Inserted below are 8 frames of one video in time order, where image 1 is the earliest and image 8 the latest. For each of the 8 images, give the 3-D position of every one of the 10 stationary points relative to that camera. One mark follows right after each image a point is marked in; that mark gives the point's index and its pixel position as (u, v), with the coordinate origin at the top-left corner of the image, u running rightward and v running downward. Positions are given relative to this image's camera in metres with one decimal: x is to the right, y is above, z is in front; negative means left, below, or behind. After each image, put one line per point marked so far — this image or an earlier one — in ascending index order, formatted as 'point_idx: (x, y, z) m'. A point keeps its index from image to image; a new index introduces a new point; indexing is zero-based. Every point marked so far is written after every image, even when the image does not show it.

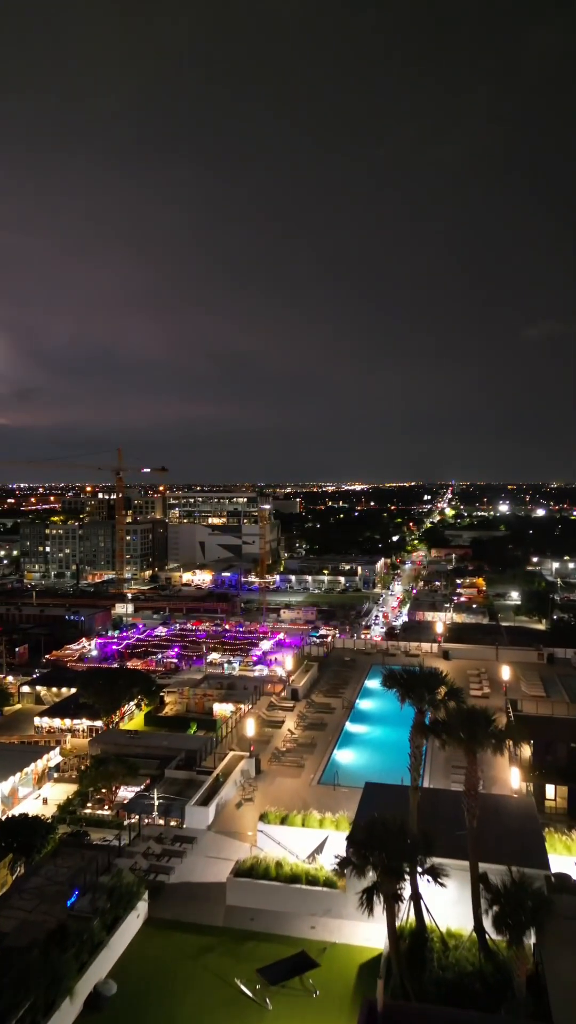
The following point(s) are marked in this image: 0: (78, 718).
0: (-5.0, -4.9, +16.4) m
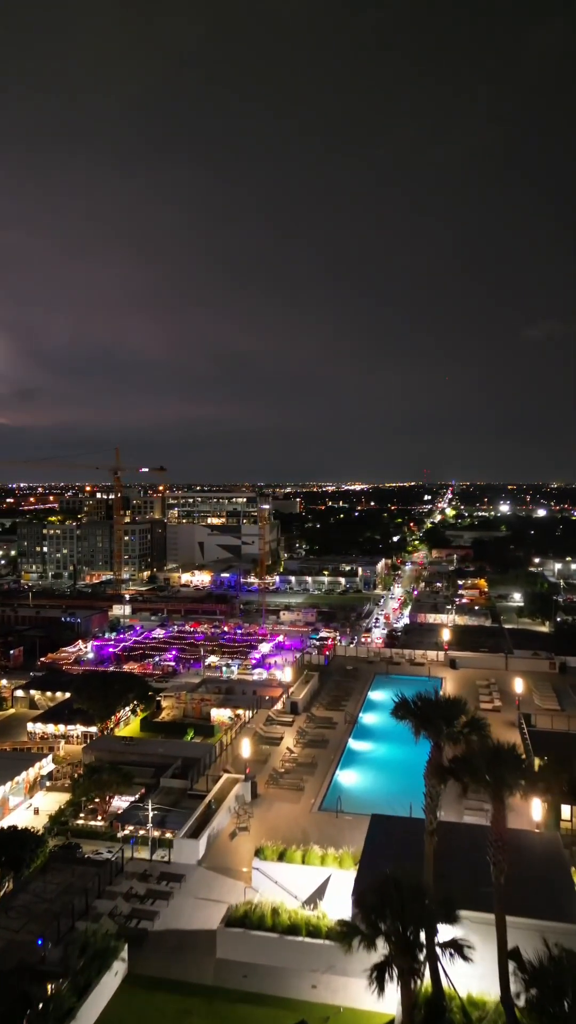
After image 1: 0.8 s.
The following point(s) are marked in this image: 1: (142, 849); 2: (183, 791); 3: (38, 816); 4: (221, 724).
0: (-5.0, -4.9, +16.0) m
1: (-2.4, -5.5, +11.3) m
2: (-1.9, -5.1, +12.8) m
3: (-4.6, -5.6, +12.8) m
4: (-1.6, -5.1, +16.8) m
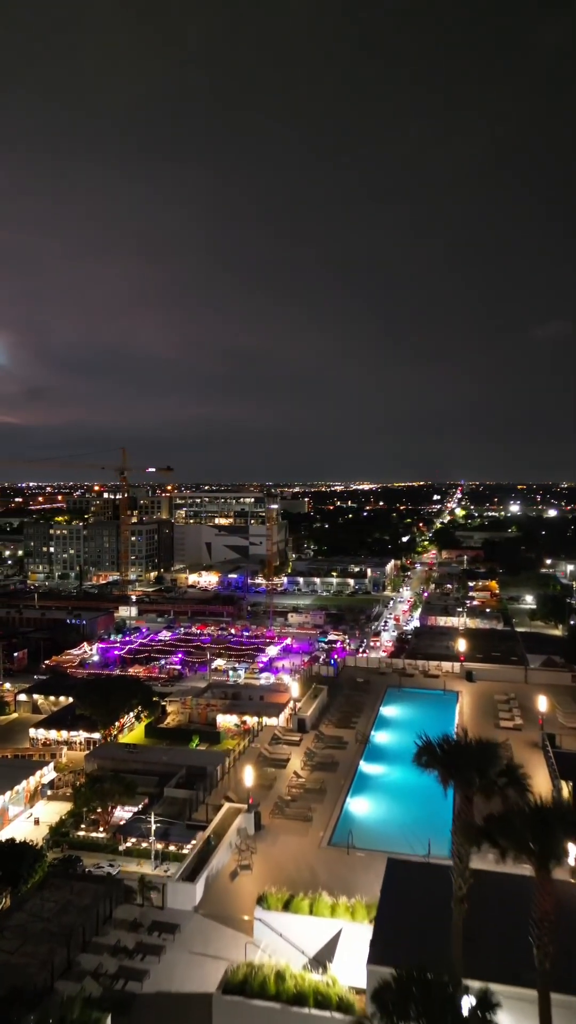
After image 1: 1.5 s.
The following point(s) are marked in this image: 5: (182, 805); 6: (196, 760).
0: (-4.8, -4.9, +15.6) m
1: (-2.3, -5.6, +11.0) m
2: (-1.8, -5.2, +12.4) m
3: (-4.5, -5.7, +12.5) m
4: (-1.5, -5.2, +16.5) m
5: (-1.9, -5.2, +12.4) m
6: (-1.9, -5.0, +13.9) m
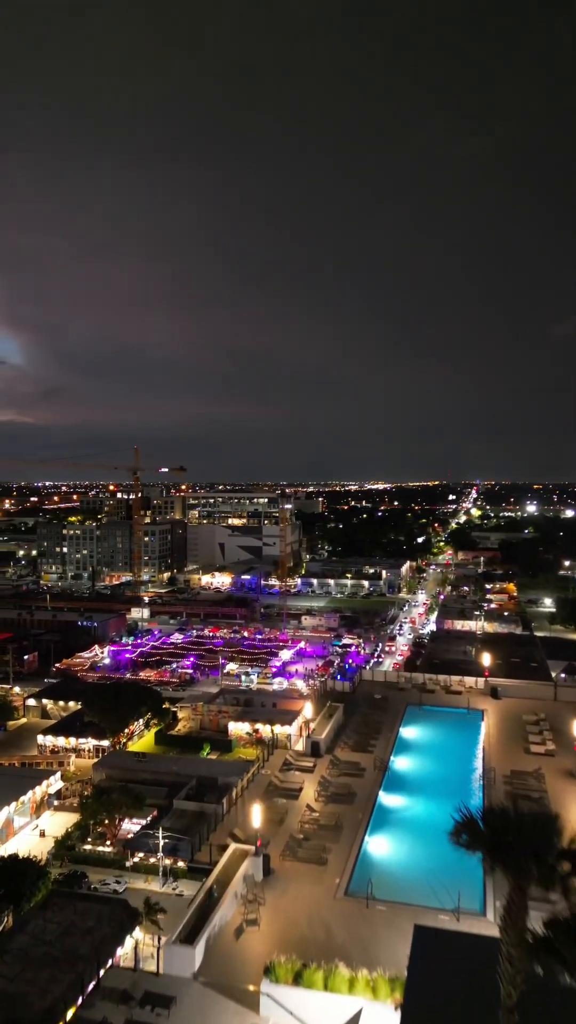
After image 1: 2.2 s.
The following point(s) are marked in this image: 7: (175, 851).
0: (-4.5, -5.0, +15.3) m
1: (-2.1, -5.6, +10.5) m
2: (-1.6, -5.2, +12.0) m
3: (-4.3, -5.7, +12.1) m
4: (-1.1, -5.2, +16.0) m
5: (-1.7, -5.3, +12.0) m
6: (-1.6, -5.0, +13.5) m
7: (-1.8, -5.4, +11.0) m
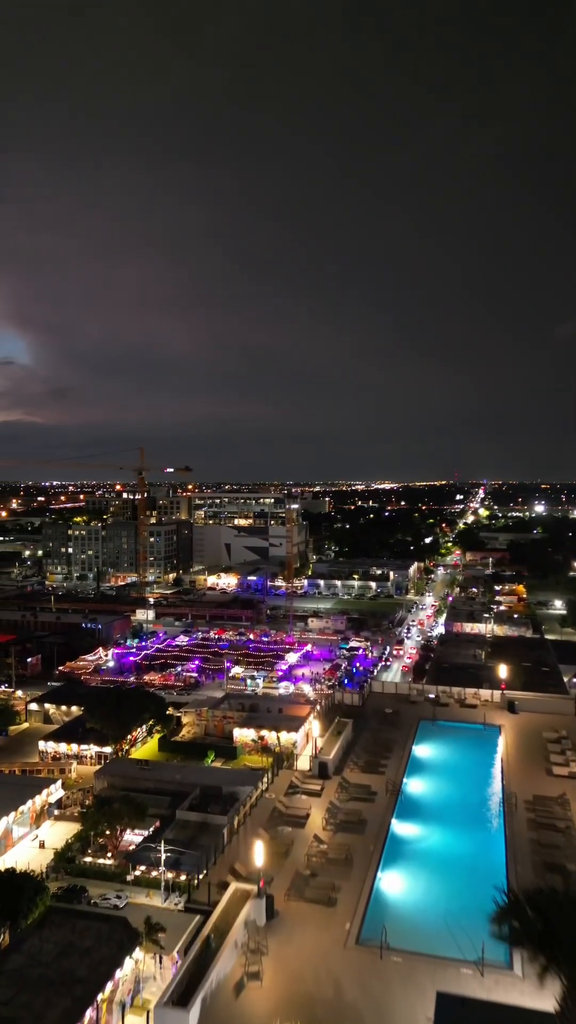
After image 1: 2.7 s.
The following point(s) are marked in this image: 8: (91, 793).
0: (-4.4, -5.0, +14.9) m
1: (-2.0, -5.7, +10.2) m
2: (-1.5, -5.3, +11.6) m
3: (-4.2, -5.8, +11.8) m
4: (-1.0, -5.3, +15.7) m
5: (-1.6, -5.3, +11.6) m
6: (-1.5, -5.1, +13.2) m
7: (-1.7, -5.4, +10.7) m
8: (-3.8, -5.5, +13.5) m
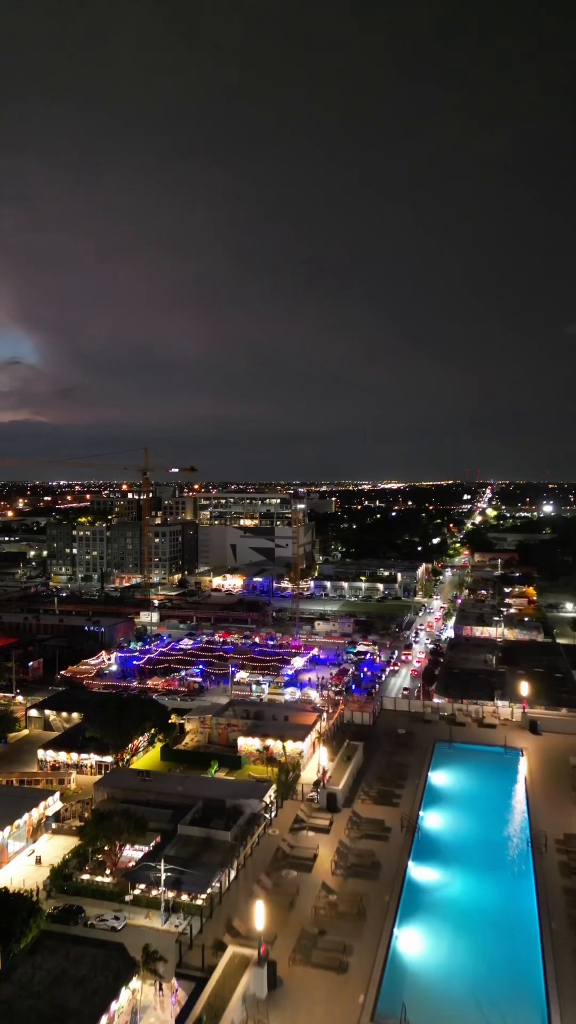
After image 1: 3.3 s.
0: (-4.3, -5.0, +14.5) m
1: (-1.9, -5.7, +9.8) m
2: (-1.4, -5.3, +11.2) m
3: (-4.1, -5.8, +11.4) m
4: (-0.9, -5.3, +15.2) m
5: (-1.5, -5.4, +11.2) m
6: (-1.4, -5.1, +12.7) m
7: (-1.6, -5.5, +10.2) m
8: (-3.7, -5.5, +13.0) m
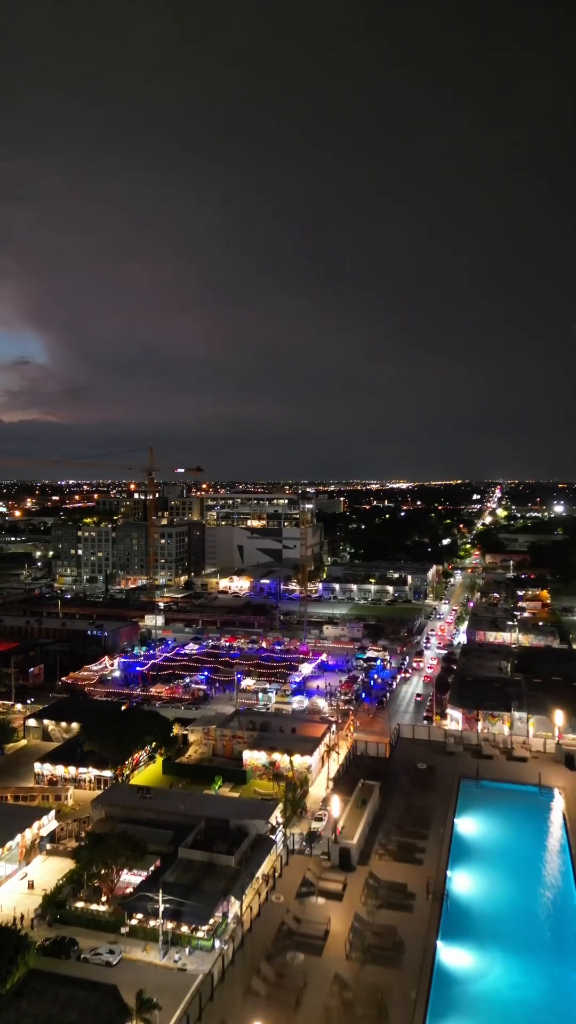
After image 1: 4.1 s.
0: (-4.1, -5.1, +13.9) m
1: (-1.8, -5.8, +9.1) m
2: (-1.3, -5.4, +10.5) m
3: (-4.0, -5.9, +10.7) m
4: (-0.7, -5.4, +14.6) m
5: (-1.4, -5.5, +10.5) m
6: (-1.2, -5.2, +12.0) m
7: (-1.5, -5.6, +9.6) m
8: (-3.6, -5.6, +12.4) m
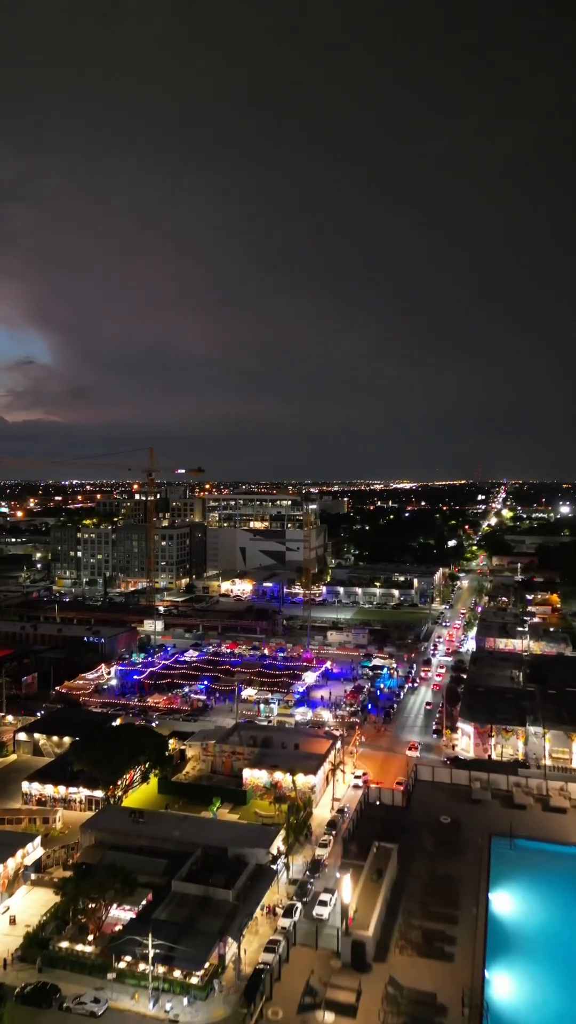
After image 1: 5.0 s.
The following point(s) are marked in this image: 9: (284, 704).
0: (-4.1, -5.2, +13.1) m
1: (-1.8, -5.9, +8.3) m
2: (-1.2, -5.5, +9.7) m
3: (-3.9, -6.0, +9.9) m
4: (-0.7, -5.5, +13.7) m
5: (-1.3, -5.5, +9.7) m
6: (-1.2, -5.3, +11.2) m
7: (-1.5, -5.6, +8.8) m
8: (-3.6, -5.7, +11.6) m
9: (-0.1, -5.3, +19.2) m
